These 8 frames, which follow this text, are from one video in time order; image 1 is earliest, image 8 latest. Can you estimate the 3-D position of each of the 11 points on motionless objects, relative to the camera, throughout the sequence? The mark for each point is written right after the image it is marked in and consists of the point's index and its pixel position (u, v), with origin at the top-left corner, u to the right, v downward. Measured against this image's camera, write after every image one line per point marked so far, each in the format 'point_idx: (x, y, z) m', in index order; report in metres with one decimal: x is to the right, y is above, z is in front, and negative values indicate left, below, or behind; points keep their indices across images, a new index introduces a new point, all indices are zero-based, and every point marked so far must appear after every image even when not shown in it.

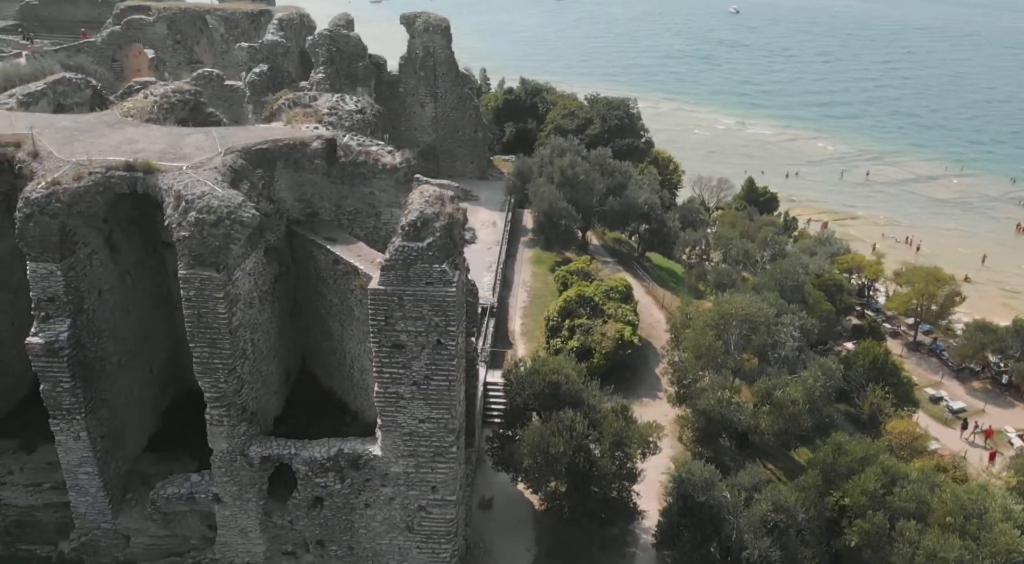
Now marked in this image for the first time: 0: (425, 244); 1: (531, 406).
0: (-1.2, +0.5, +10.1) m
1: (+0.3, -2.2, +13.0) m
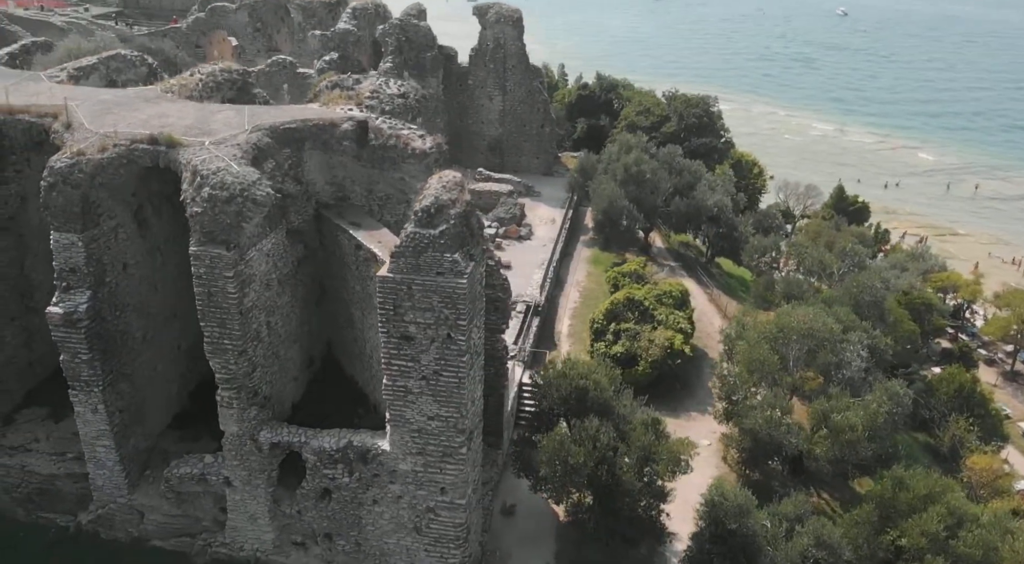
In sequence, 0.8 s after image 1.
0: (-0.9, +0.6, +9.5) m
1: (+0.7, -2.1, +12.3) m
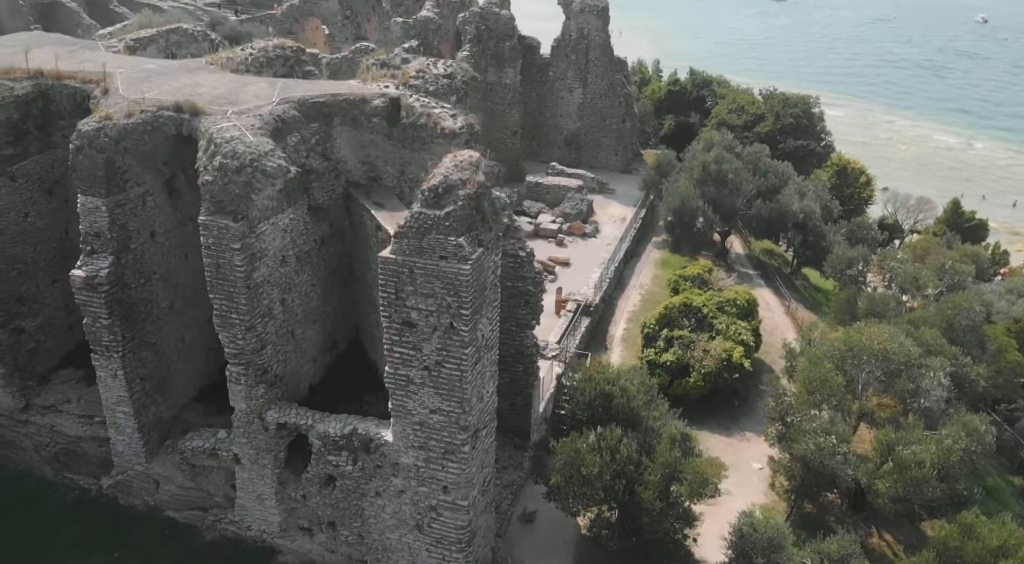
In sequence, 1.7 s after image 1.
0: (-0.8, +0.8, +8.9) m
1: (+1.0, -2.1, +11.4) m
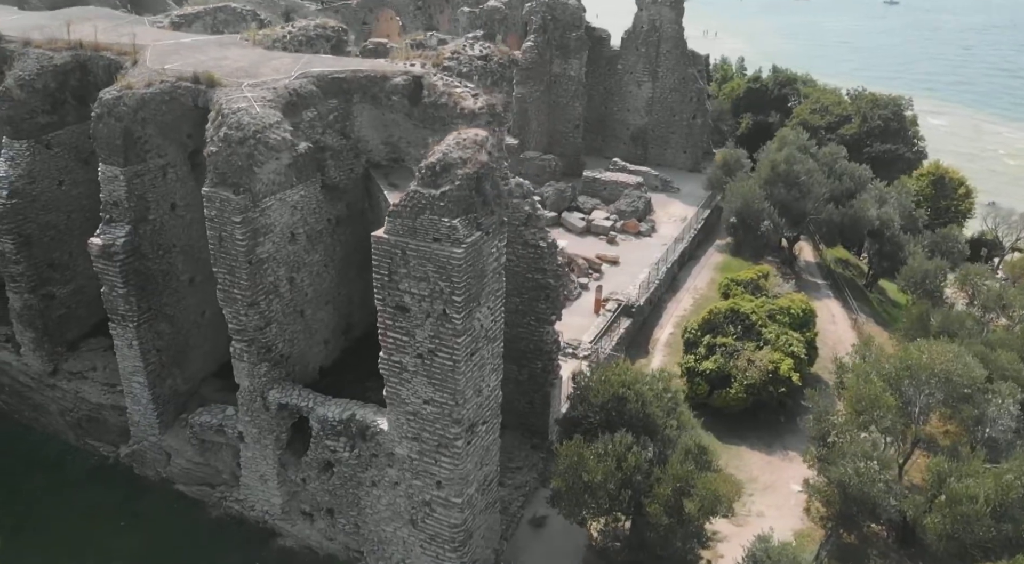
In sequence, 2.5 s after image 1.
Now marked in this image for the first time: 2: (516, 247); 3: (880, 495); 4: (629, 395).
0: (-0.8, +1.0, +8.4) m
1: (+1.2, -2.0, +10.7) m
2: (+0.1, +0.5, +11.5) m
3: (+5.3, -3.1, +10.8) m
4: (+1.7, -1.6, +10.6) m
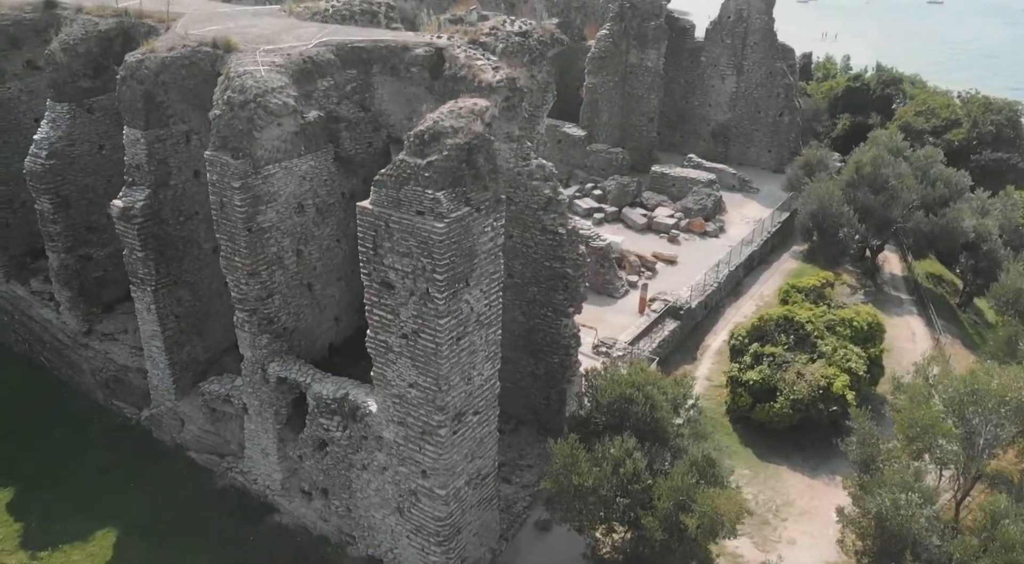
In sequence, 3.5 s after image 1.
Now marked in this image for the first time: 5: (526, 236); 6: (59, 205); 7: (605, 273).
0: (-0.9, +1.3, +7.9) m
1: (+1.1, -1.8, +9.9) m
2: (+0.3, +0.7, +10.9) m
3: (+5.2, -3.2, +9.5) m
4: (+1.7, -1.5, +9.7) m
5: (+0.2, +0.7, +11.0) m
6: (-7.5, +1.3, +12.4) m
7: (+2.1, +0.2, +16.7) m
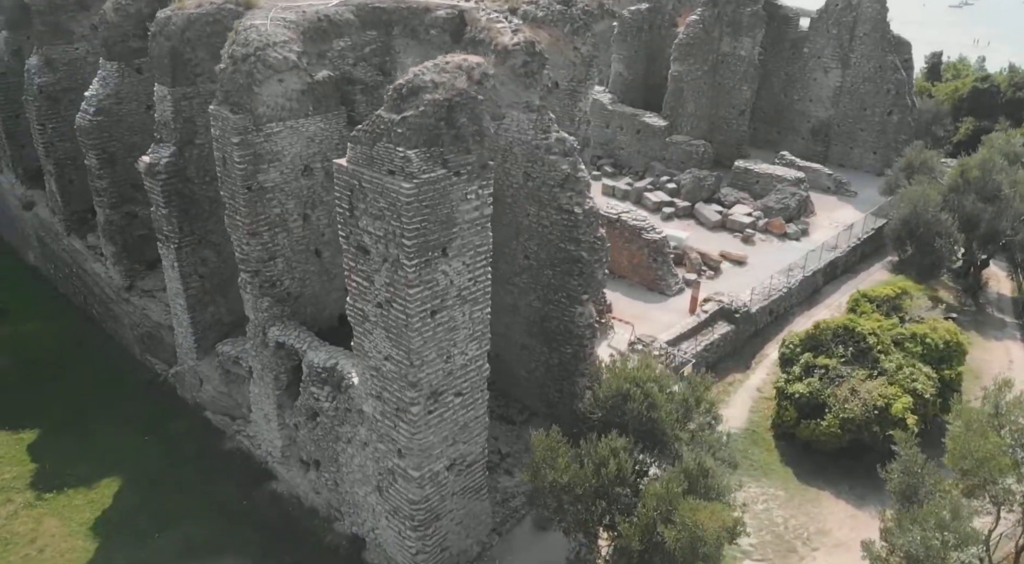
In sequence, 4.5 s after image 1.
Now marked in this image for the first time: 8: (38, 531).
0: (-1.1, +1.6, +7.3) m
1: (+1.0, -1.6, +9.1) m
2: (+0.5, +1.0, +10.2) m
3: (+4.9, -3.3, +8.1) m
4: (+1.5, -1.3, +8.8) m
5: (+0.4, +0.9, +10.3) m
6: (-6.9, +2.1, +12.8) m
7: (+3.1, +0.3, +15.7) m
8: (-6.4, -3.4, +10.1) m
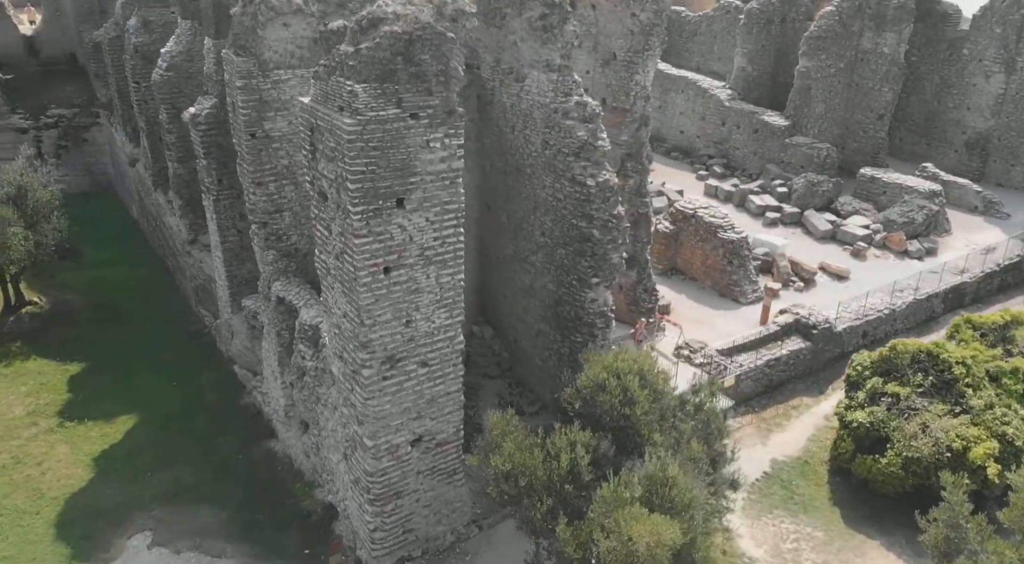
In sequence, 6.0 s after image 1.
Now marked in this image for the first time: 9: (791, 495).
0: (-1.4, +2.1, +6.8) m
1: (+0.7, -1.4, +8.1) m
2: (+0.6, +1.2, +9.3) m
3: (+4.1, -3.3, +6.3) m
4: (+1.1, -1.1, +7.7) m
5: (+0.6, +1.2, +9.4) m
6: (-6.0, +2.9, +13.3) m
7: (+4.2, +0.2, +14.2) m
8: (-6.5, -2.4, +10.6) m
9: (+3.8, -2.9, +10.3) m
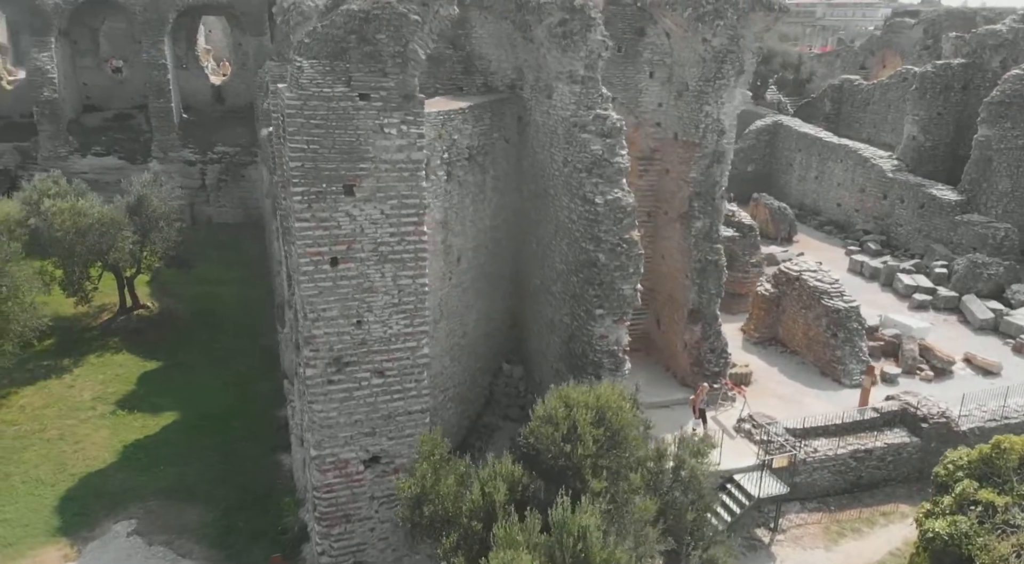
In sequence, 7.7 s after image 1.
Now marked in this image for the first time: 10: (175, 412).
0: (-1.8, +2.2, +6.7) m
1: (+0.2, -1.5, +7.0) m
2: (+0.7, +0.9, +8.4) m
3: (+2.8, -3.5, +4.2) m
4: (+0.6, -1.2, +6.6) m
5: (+0.7, +0.9, +8.5) m
6: (-4.4, +2.7, +14.2) m
7: (+5.2, -1.0, +12.1) m
8: (-6.3, -2.3, +11.2) m
9: (+3.6, -3.6, +8.1) m
10: (-5.3, -2.0, +11.9) m
